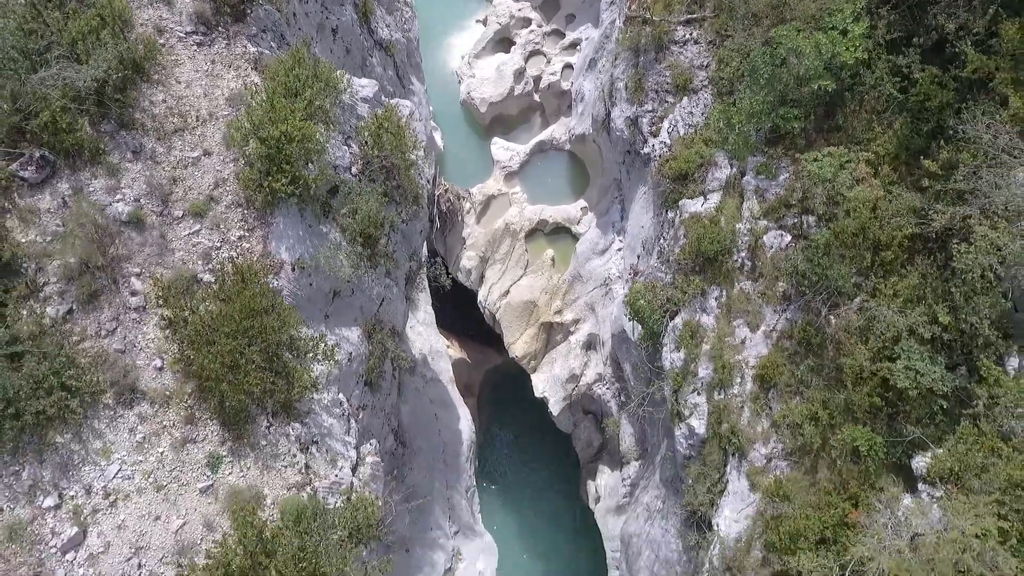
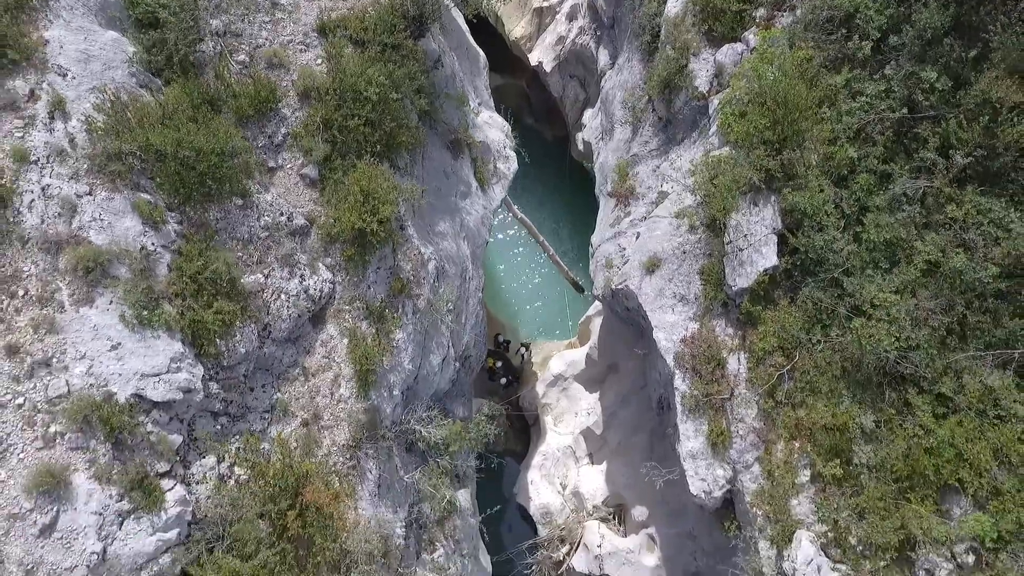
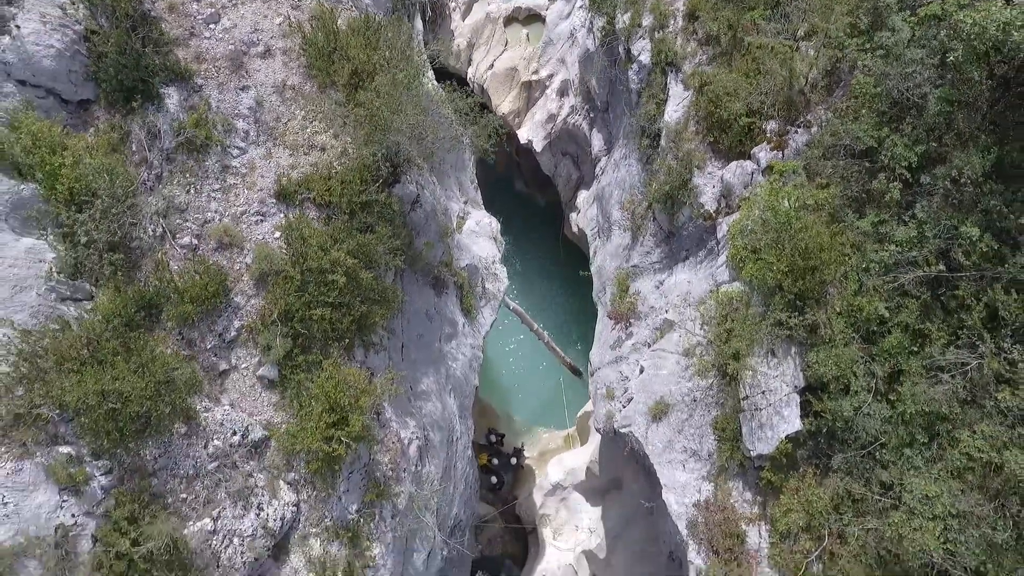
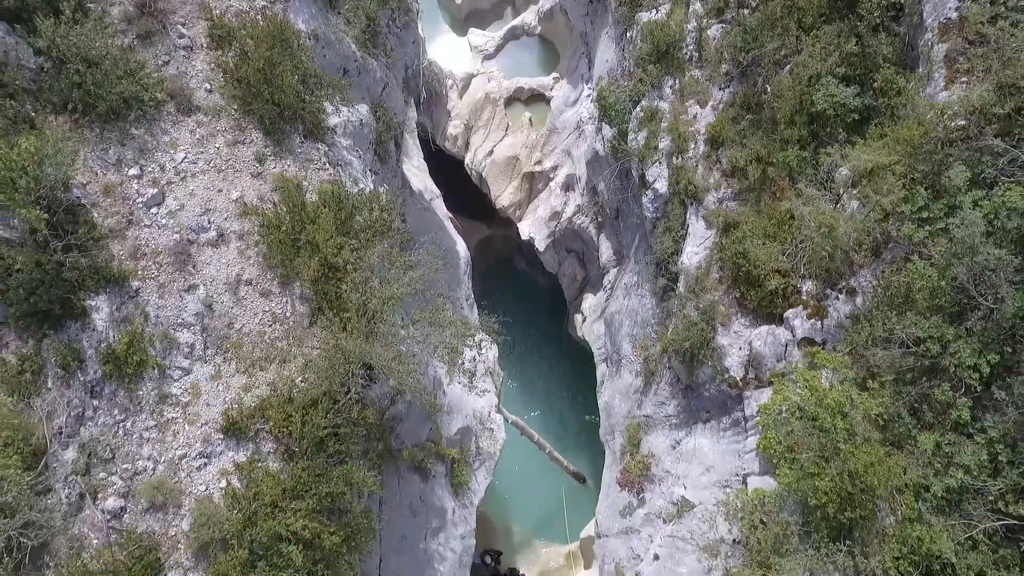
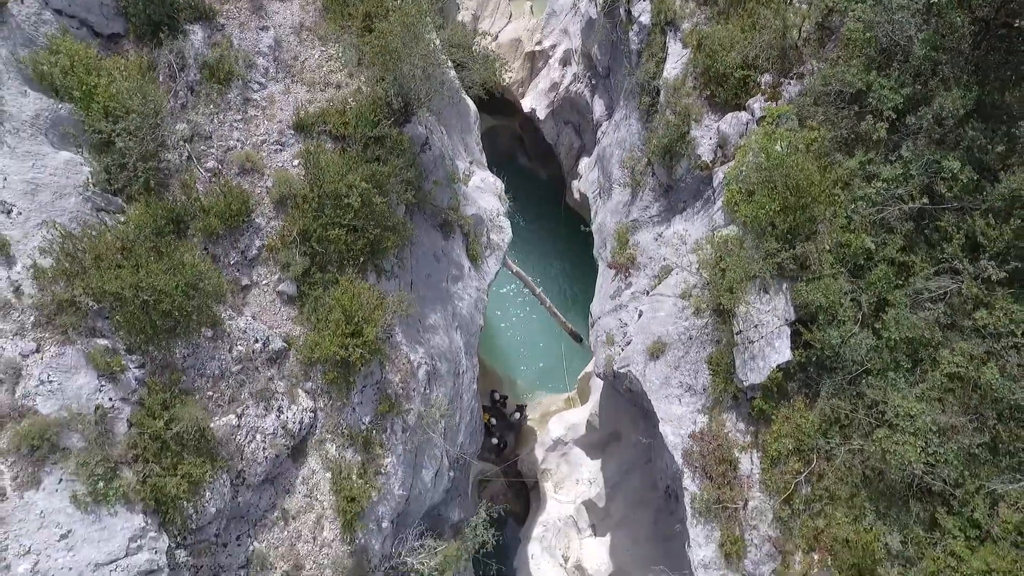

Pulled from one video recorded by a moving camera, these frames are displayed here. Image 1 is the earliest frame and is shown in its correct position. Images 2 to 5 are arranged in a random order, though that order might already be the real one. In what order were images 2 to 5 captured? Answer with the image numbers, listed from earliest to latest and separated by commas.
4, 3, 5, 2
